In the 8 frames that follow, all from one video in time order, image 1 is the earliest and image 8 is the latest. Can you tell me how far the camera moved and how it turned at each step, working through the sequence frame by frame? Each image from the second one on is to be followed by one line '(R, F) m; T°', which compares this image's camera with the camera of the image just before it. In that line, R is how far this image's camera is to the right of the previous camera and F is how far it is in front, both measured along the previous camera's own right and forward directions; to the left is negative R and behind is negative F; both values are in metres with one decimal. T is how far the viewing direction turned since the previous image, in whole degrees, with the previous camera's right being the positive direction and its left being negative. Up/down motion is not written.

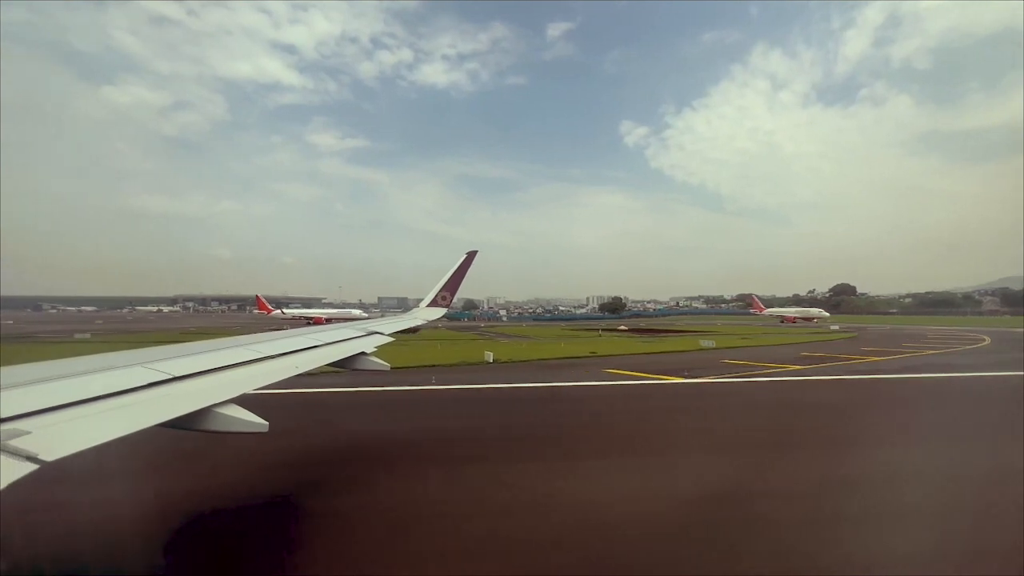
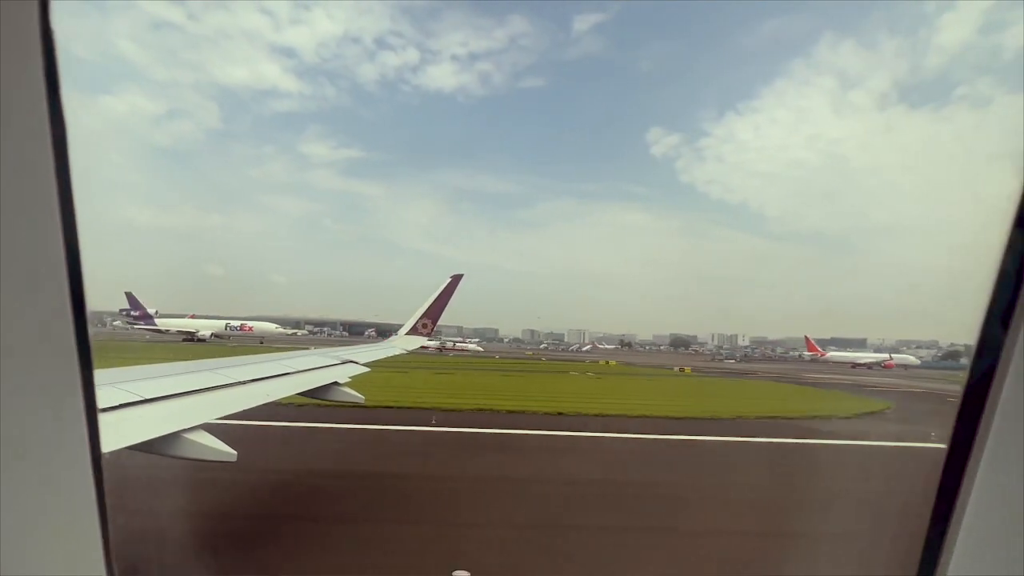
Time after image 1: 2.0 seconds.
(+0.4, +0.4) m; +1°
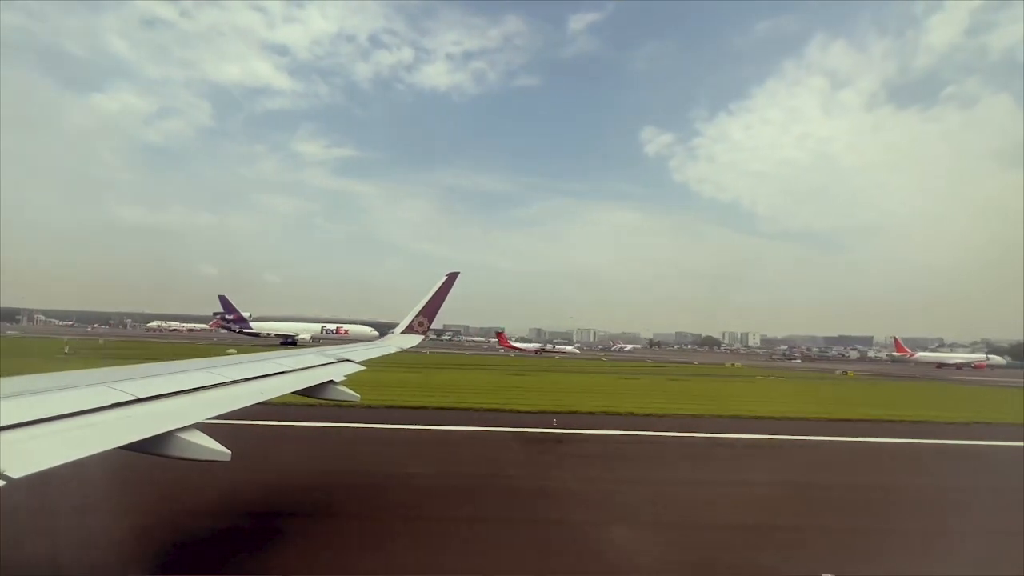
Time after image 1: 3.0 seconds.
(-0.1, +0.2) m; +1°
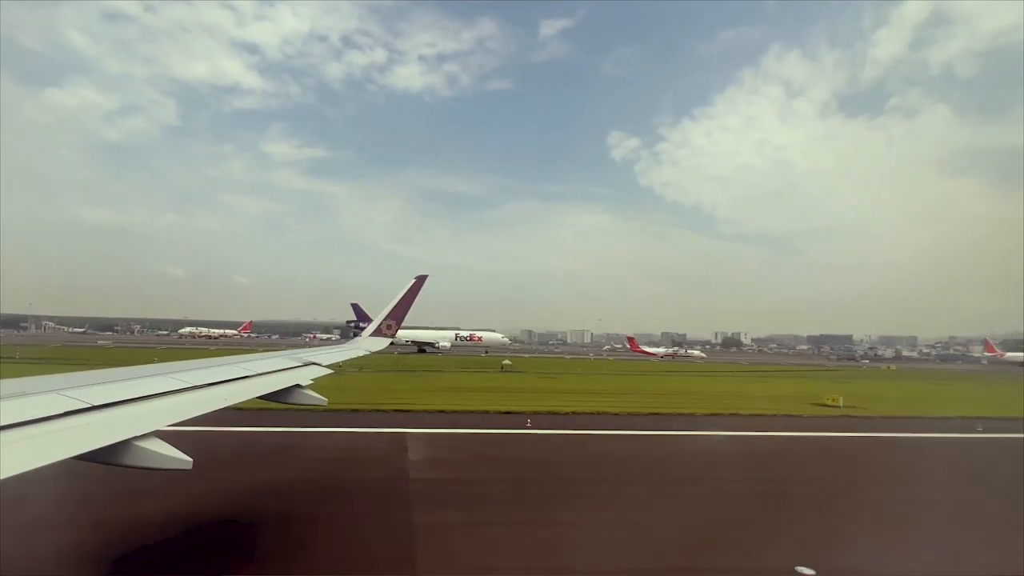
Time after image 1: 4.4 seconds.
(-0.7, 0.0) m; +3°
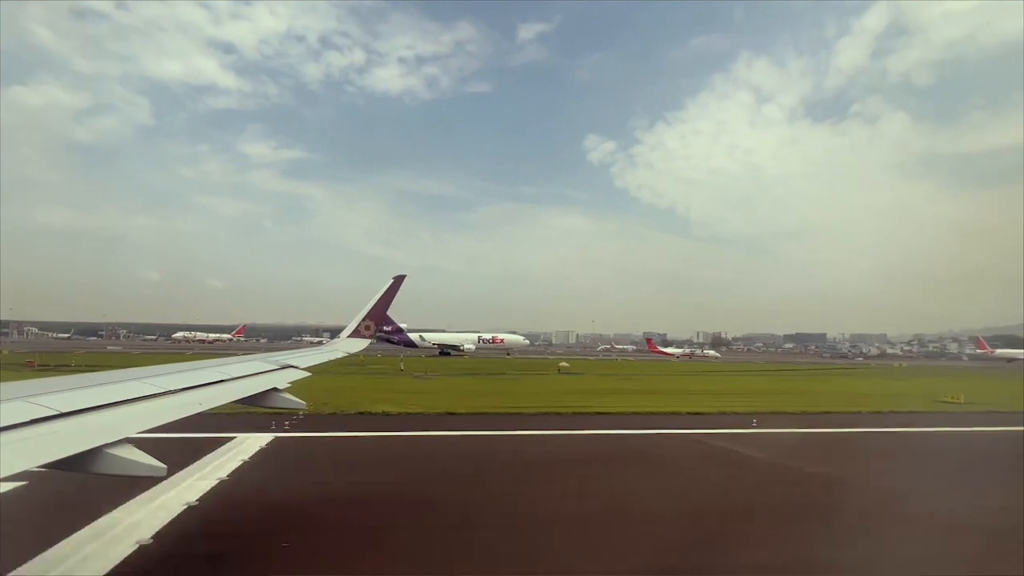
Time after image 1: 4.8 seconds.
(-0.7, -0.4) m; +2°
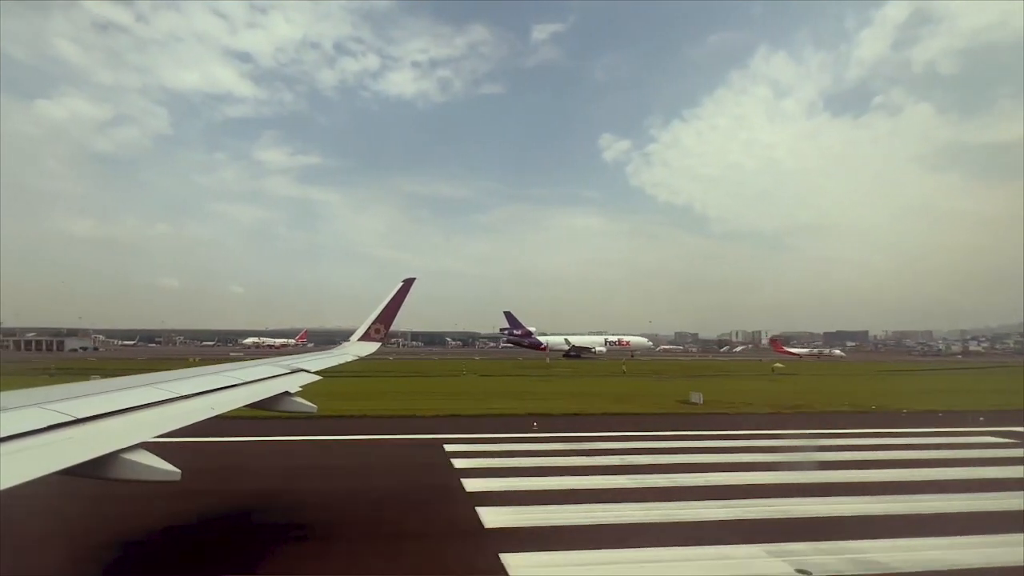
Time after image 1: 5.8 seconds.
(-2.1, -0.5) m; -1°
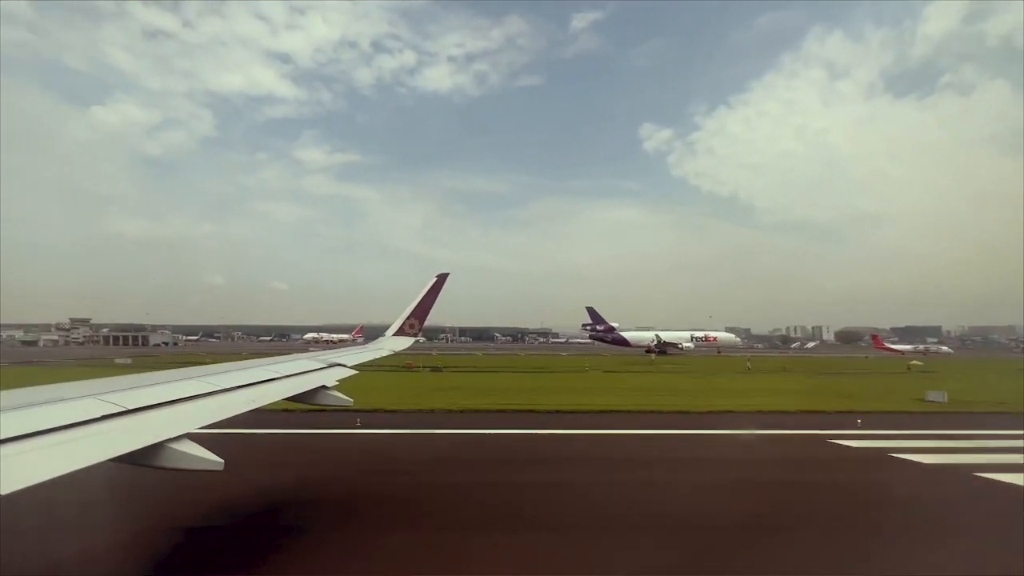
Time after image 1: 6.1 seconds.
(-0.9, +0.1) m; -3°
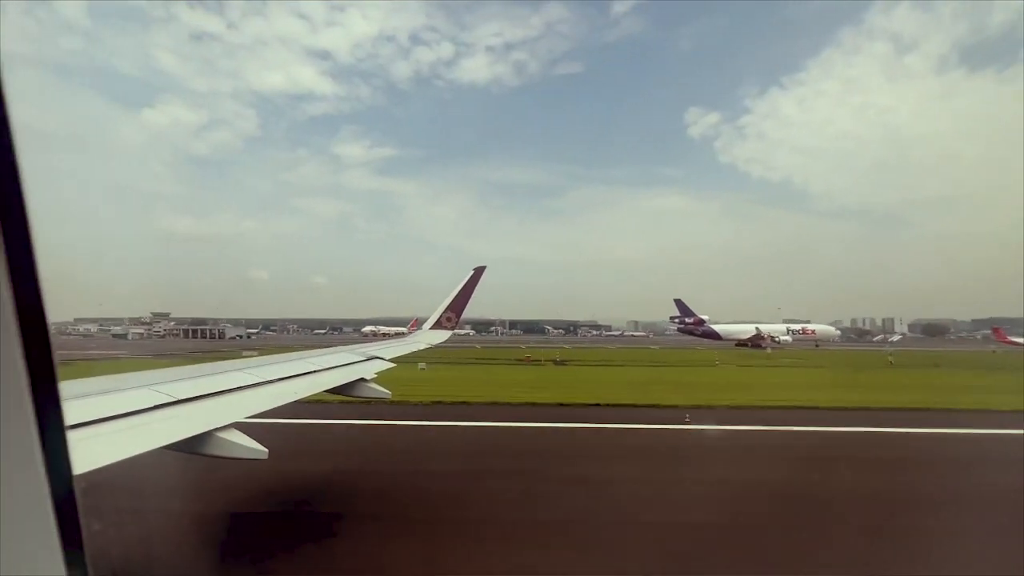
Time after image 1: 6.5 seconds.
(-0.8, +0.3) m; -4°
